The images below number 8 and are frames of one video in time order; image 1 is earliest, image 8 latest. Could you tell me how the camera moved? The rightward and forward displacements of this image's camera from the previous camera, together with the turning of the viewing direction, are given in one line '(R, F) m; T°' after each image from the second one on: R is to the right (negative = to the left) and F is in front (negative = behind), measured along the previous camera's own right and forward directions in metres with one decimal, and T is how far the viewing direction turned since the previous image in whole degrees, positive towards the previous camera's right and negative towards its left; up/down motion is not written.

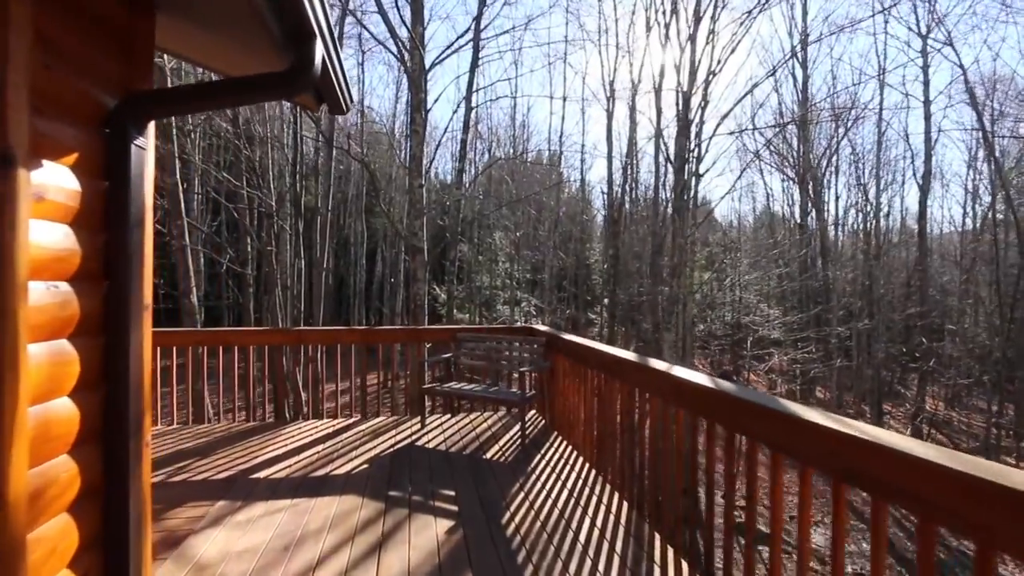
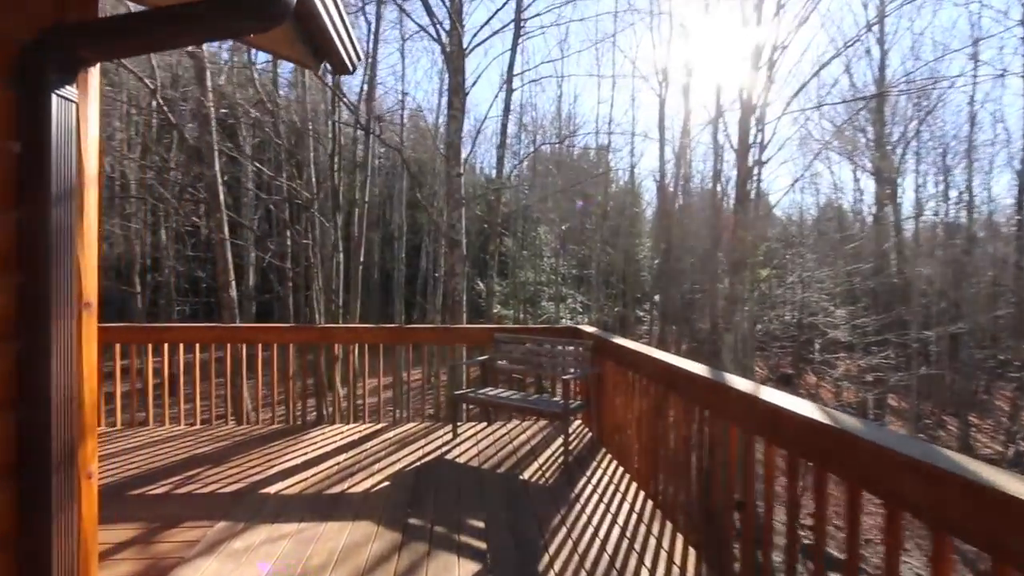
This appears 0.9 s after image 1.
(0.0, +0.6) m; -5°
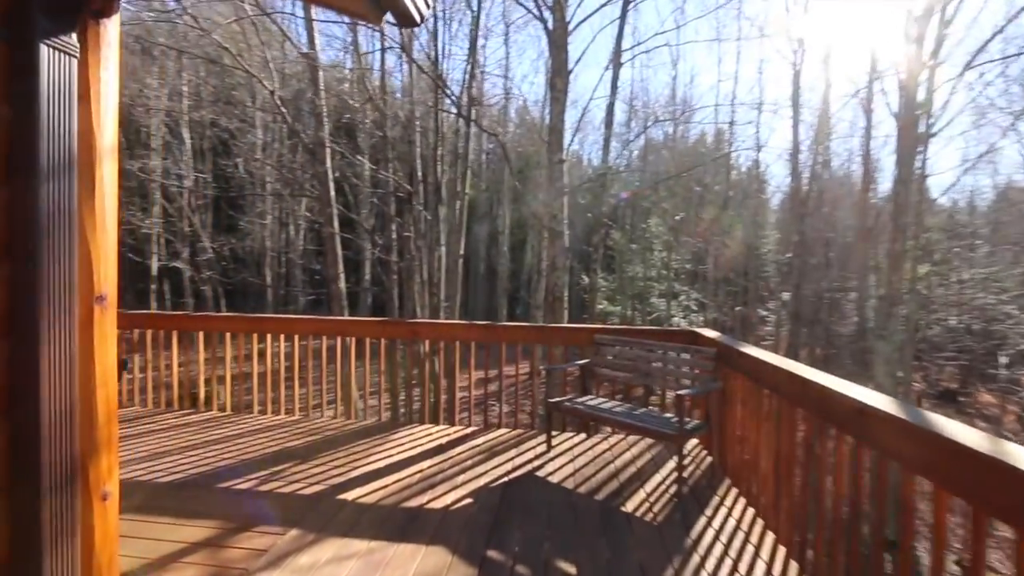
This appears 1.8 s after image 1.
(0.0, +0.5) m; -12°
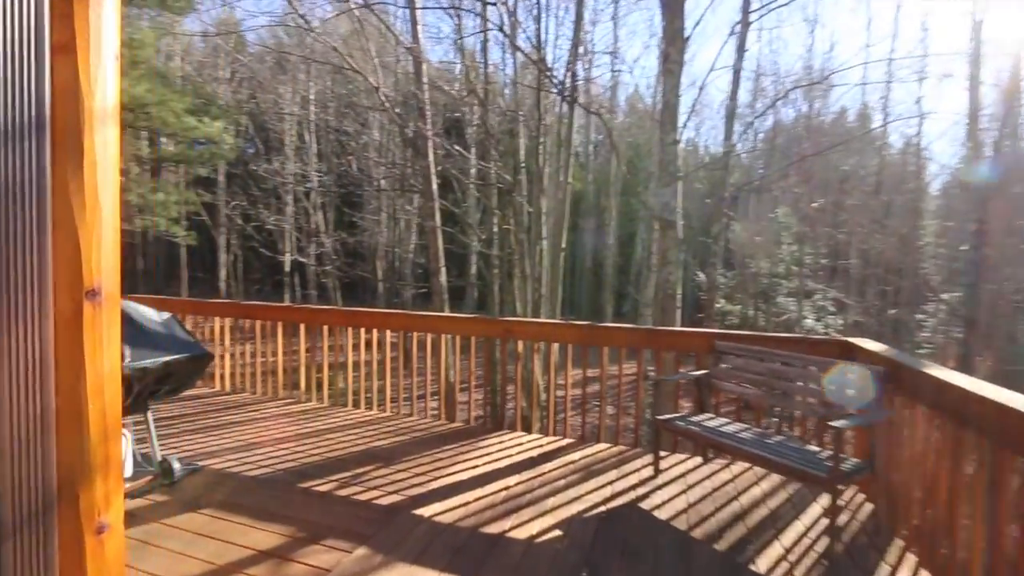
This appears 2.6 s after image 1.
(0.0, +0.5) m; -12°
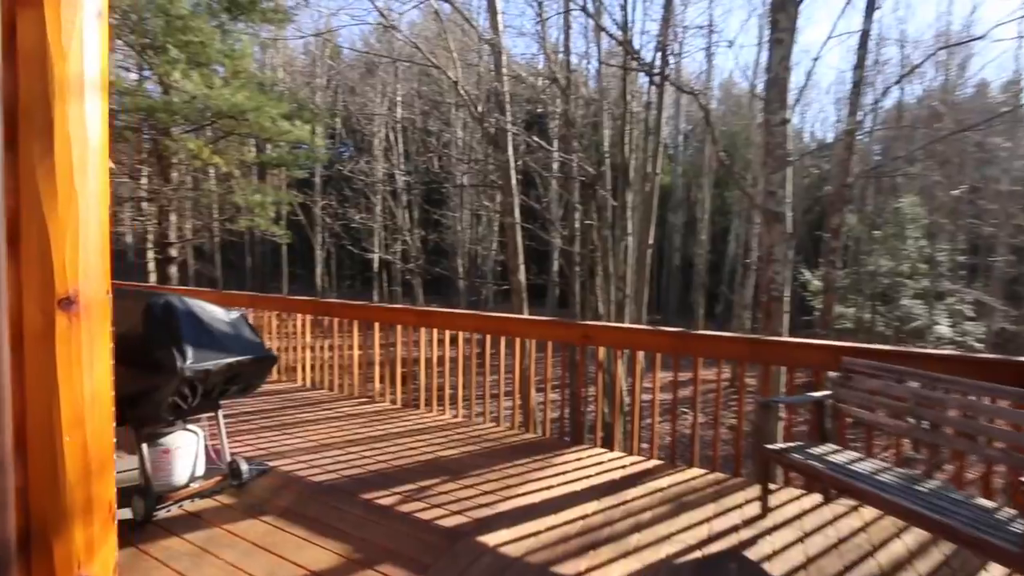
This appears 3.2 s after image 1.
(0.0, +0.4) m; -9°
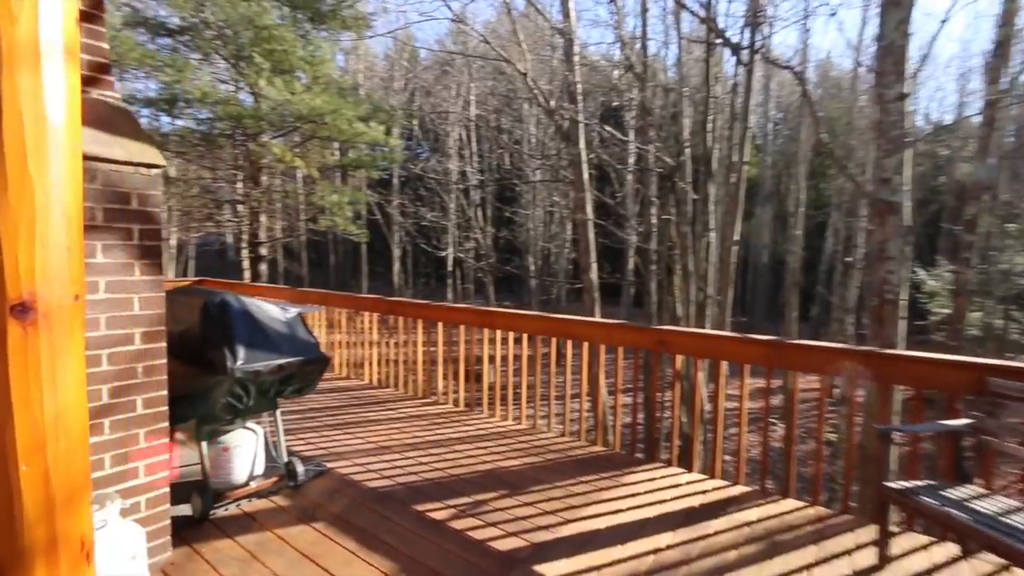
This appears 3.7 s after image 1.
(+0.1, +0.3) m; -9°
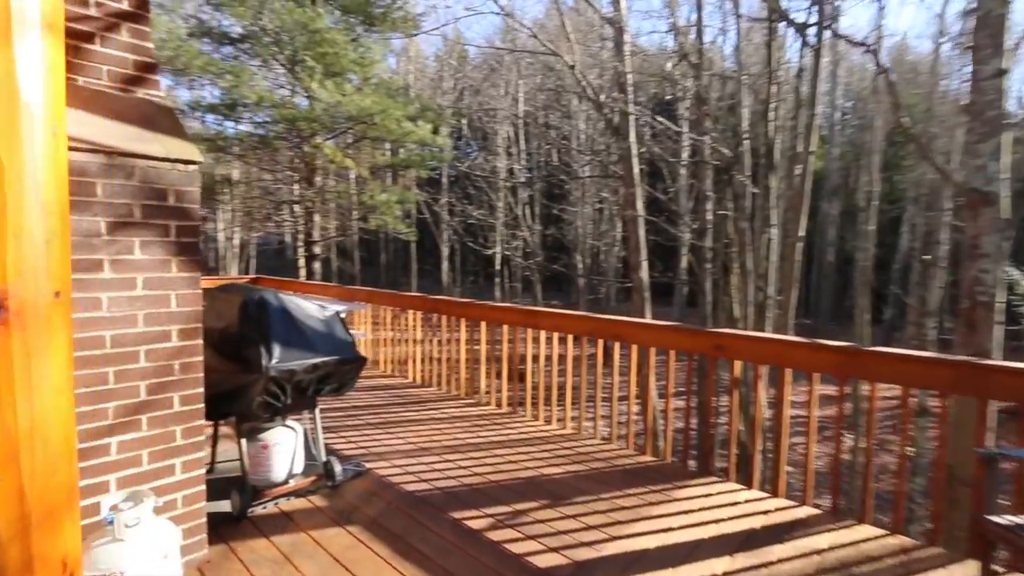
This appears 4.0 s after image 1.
(0.0, +0.2) m; -6°
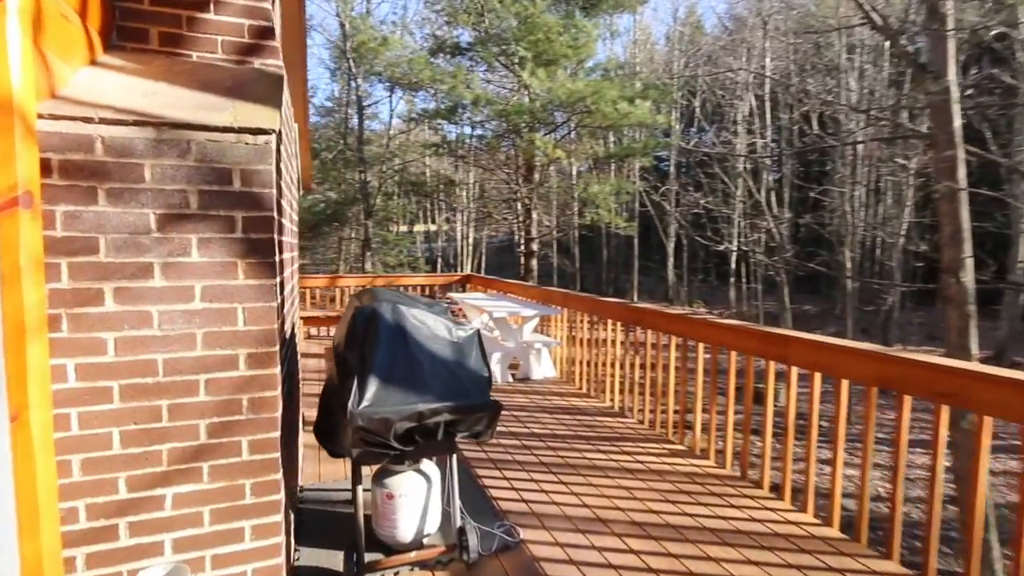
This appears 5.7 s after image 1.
(+0.1, +1.1) m; -26°
